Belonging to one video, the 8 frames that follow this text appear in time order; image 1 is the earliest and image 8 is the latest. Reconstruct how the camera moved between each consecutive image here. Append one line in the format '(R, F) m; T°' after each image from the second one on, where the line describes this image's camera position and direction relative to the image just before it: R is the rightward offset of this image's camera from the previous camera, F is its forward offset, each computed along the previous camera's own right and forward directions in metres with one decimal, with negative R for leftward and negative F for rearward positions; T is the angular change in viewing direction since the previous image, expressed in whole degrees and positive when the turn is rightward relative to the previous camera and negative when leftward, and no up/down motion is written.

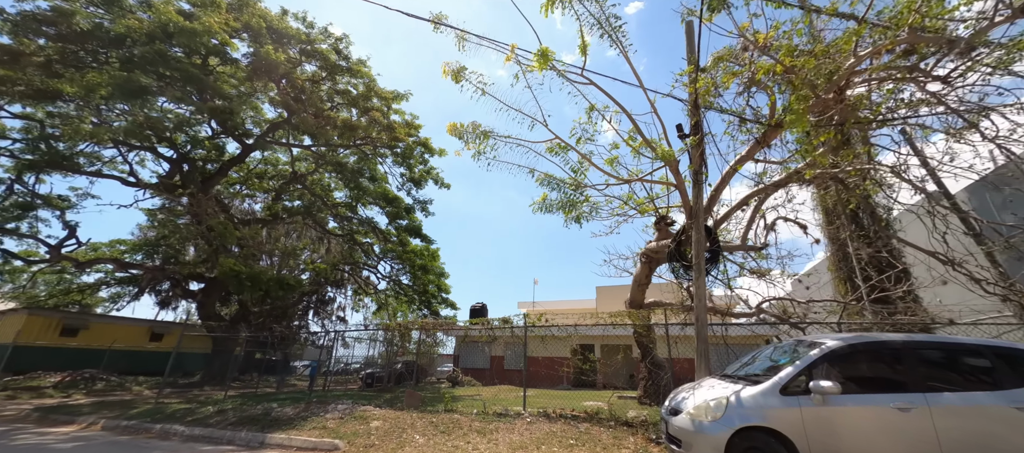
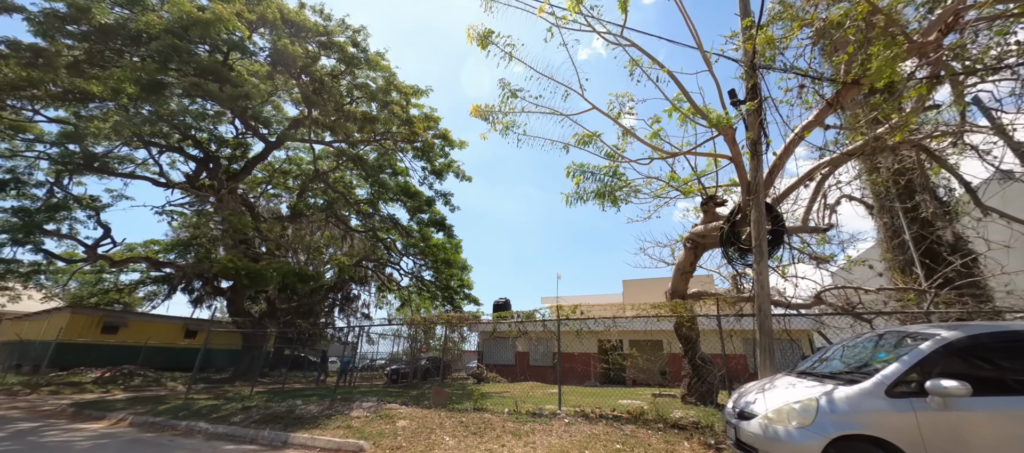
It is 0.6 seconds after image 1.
(-0.1, +0.4) m; -3°
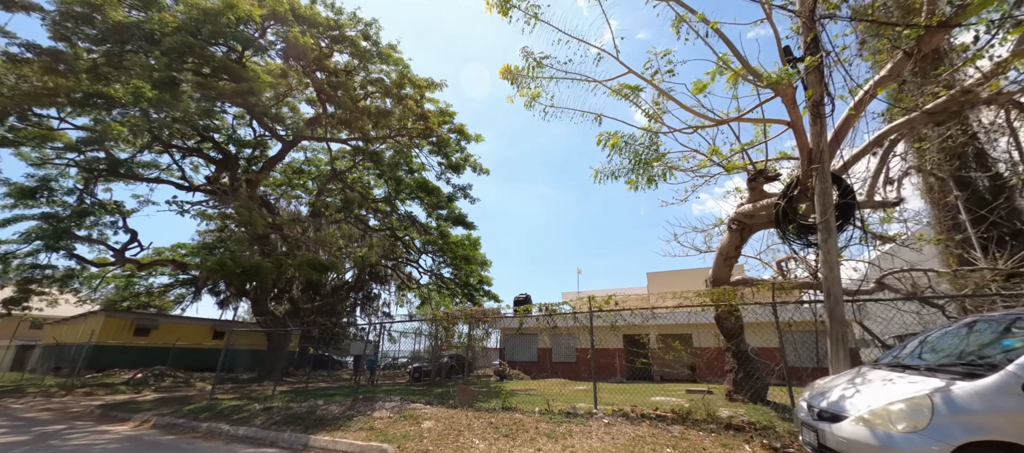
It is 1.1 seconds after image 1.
(-0.1, +0.3) m; -2°
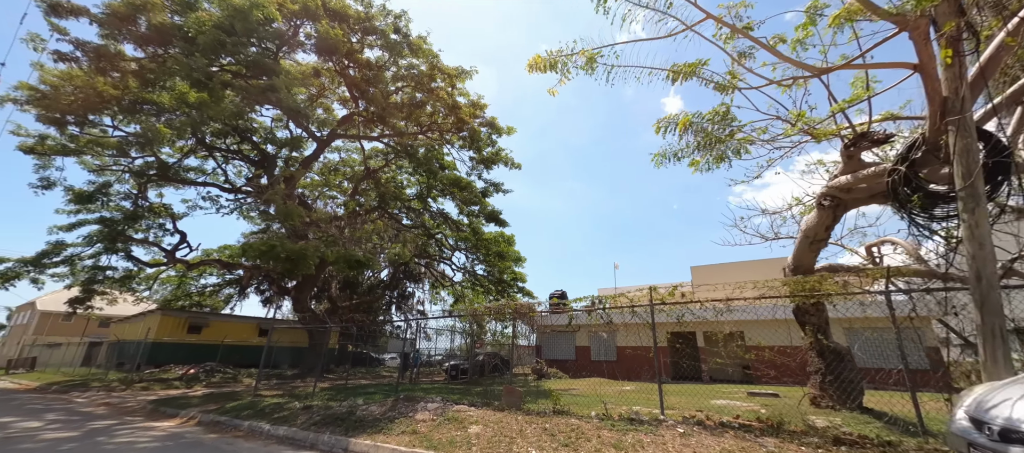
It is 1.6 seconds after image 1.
(-0.2, +0.4) m; -4°
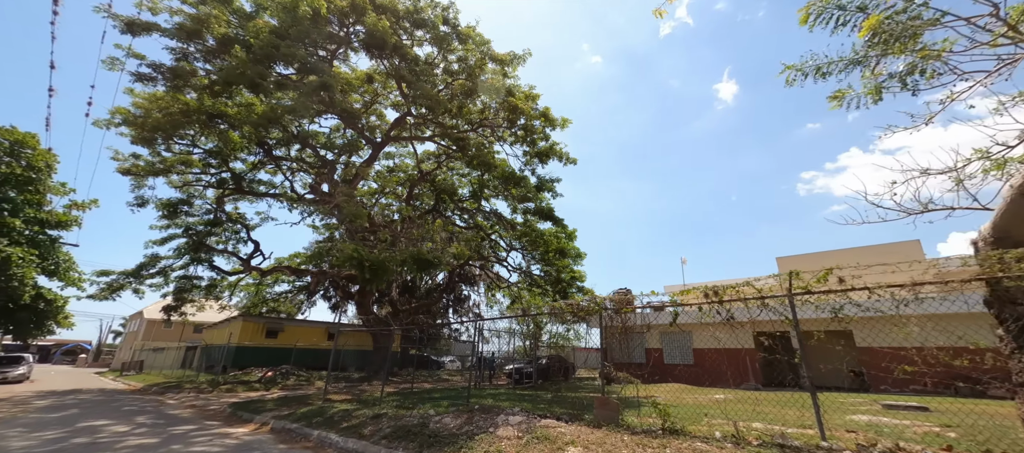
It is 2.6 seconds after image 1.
(-0.4, +0.6) m; -7°
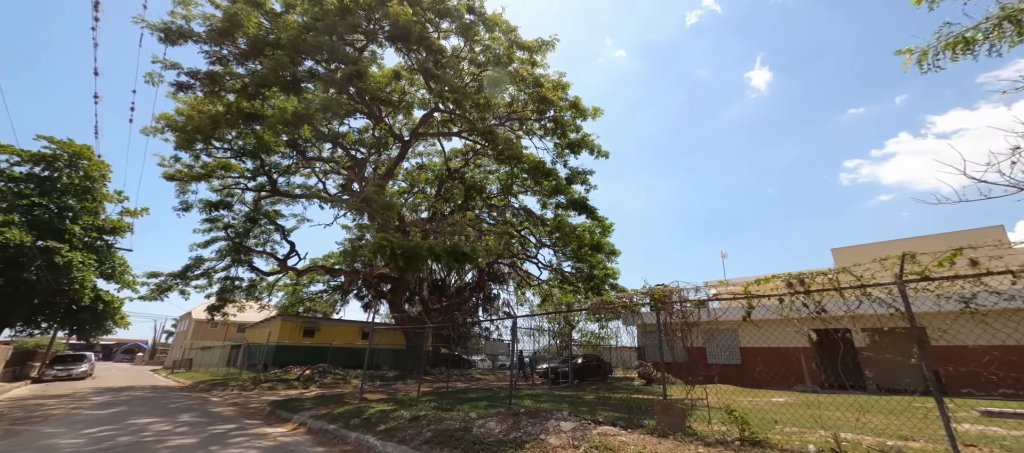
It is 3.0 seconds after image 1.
(-0.2, +0.4) m; -4°
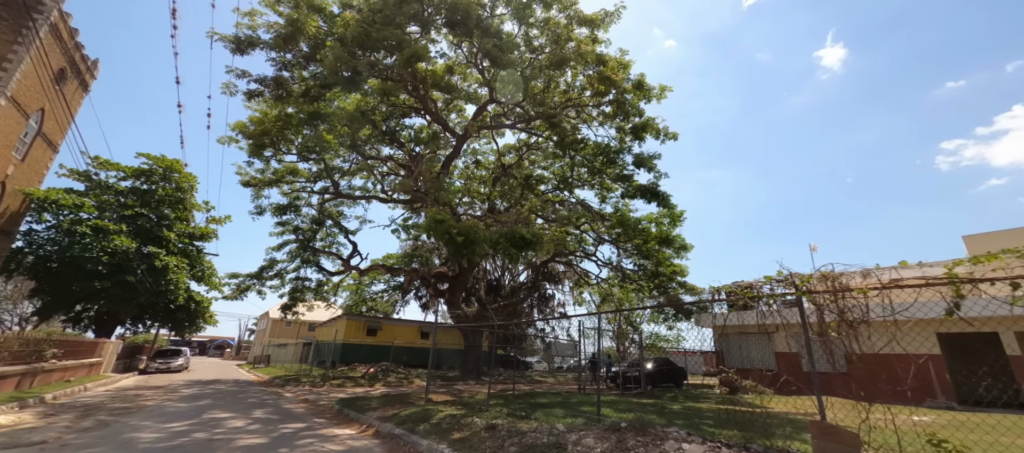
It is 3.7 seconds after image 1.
(-0.4, +0.6) m; -7°
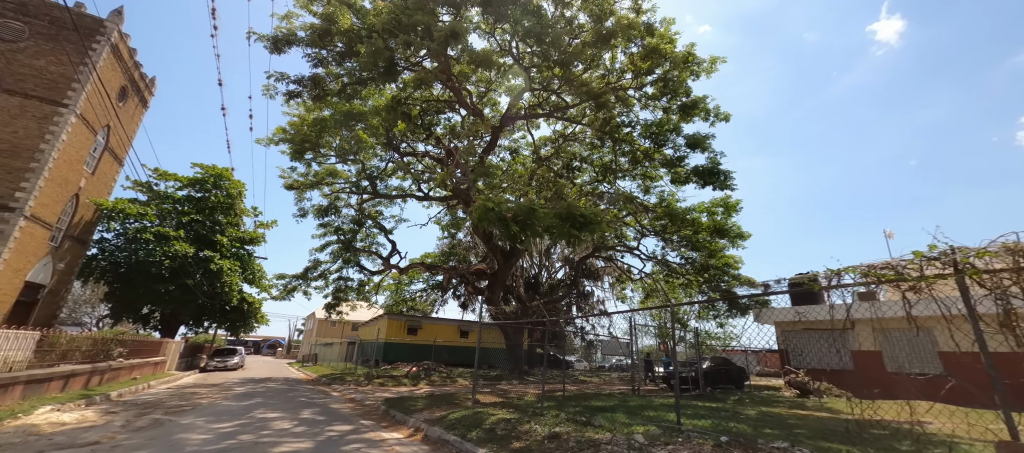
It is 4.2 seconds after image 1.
(-0.2, +0.5) m; -5°
